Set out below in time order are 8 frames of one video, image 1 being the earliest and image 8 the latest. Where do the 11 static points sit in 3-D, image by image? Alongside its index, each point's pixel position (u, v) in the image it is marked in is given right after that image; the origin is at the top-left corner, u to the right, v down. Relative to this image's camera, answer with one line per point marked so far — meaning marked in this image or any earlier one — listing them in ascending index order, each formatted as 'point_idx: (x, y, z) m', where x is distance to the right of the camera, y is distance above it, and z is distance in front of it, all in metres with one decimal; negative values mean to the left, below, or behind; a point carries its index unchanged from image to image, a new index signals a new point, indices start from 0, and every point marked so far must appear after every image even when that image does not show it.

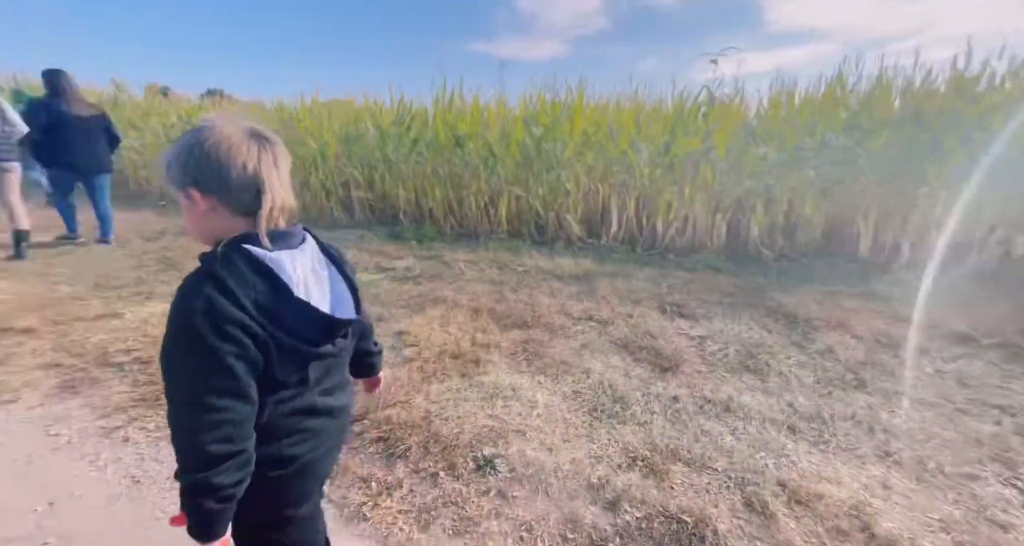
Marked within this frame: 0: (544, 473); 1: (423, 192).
0: (+0.1, -0.9, +1.7) m
1: (-1.6, +1.5, +7.4) m
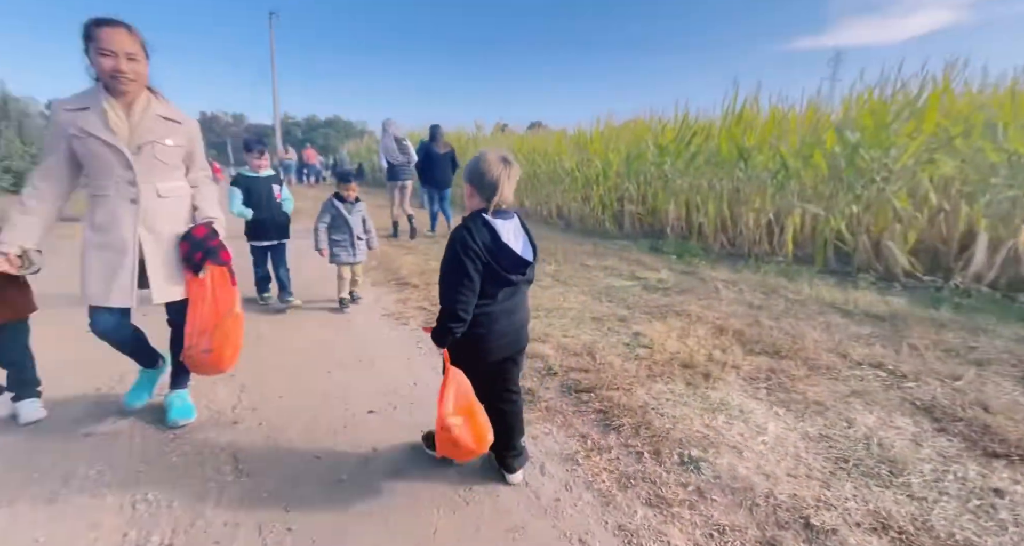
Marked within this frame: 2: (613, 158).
0: (+1.0, -0.9, +1.6) m
1: (+3.4, +1.2, +7.2) m
2: (+2.3, +2.6, +8.9) m
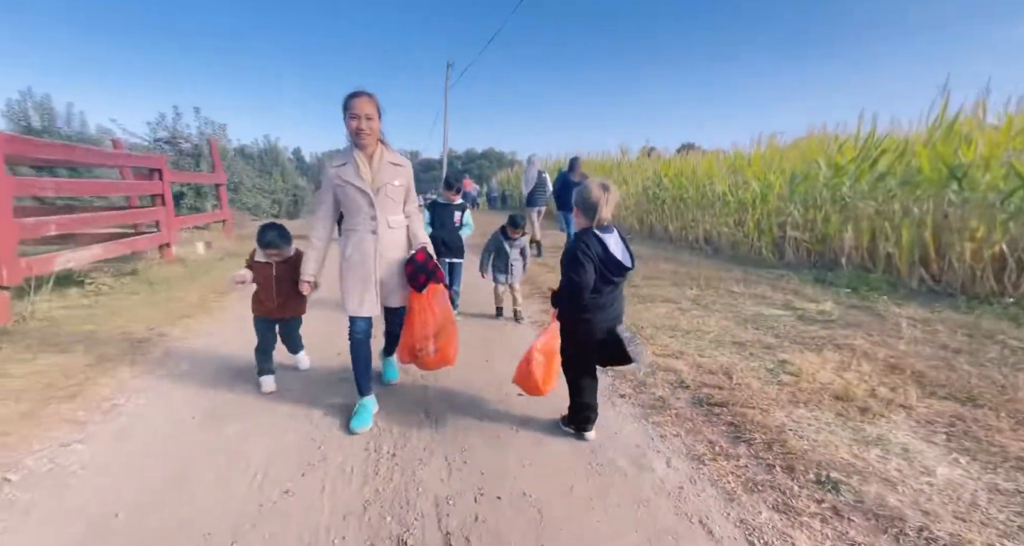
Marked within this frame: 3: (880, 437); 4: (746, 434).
0: (+1.6, -1.0, +1.6) m
1: (+5.8, +0.6, +6.1) m
2: (+5.5, +1.9, +8.1) m
3: (+2.0, -0.9, +2.1) m
4: (+1.3, -0.9, +2.2) m
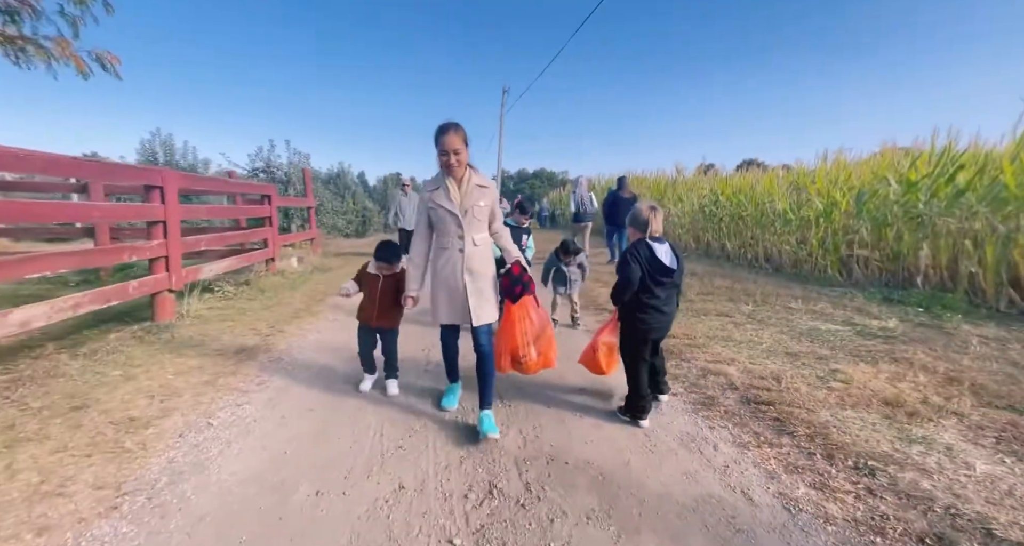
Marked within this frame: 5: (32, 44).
0: (+1.9, -1.0, +1.8) m
1: (+6.7, +0.3, +5.8) m
2: (+6.7, +1.6, +7.9) m
3: (+2.4, -0.9, +2.2) m
4: (+1.7, -1.0, +2.4) m
5: (-5.6, +2.6, +4.5) m
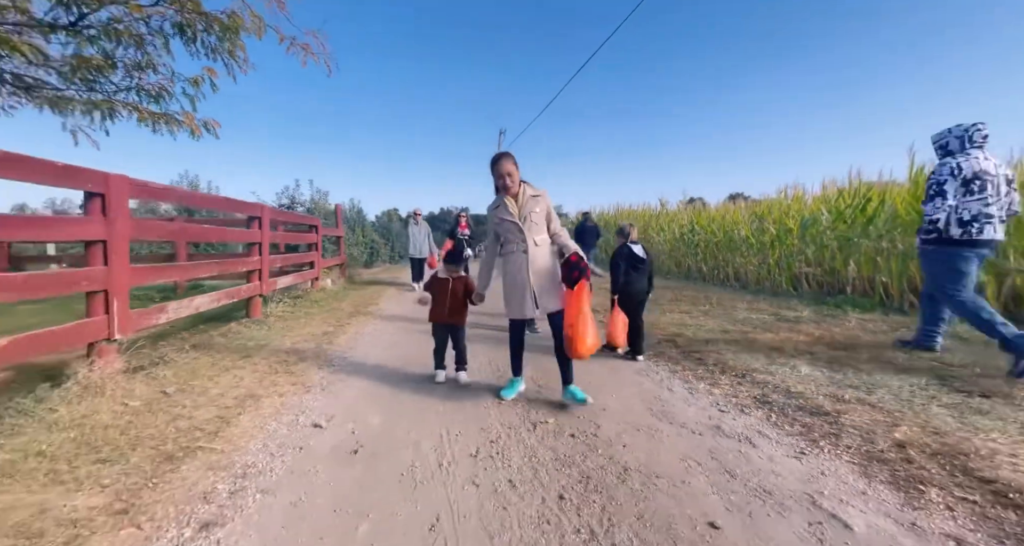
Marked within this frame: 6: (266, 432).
0: (+2.1, -0.9, +3.2) m
1: (+6.9, +0.1, +7.3) m
2: (+6.8, +1.2, +9.5) m
3: (+2.6, -0.8, +3.6) m
4: (+1.9, -0.9, +3.8) m
5: (-5.5, +2.5, +6.1) m
6: (-1.6, -1.0, +2.4) m
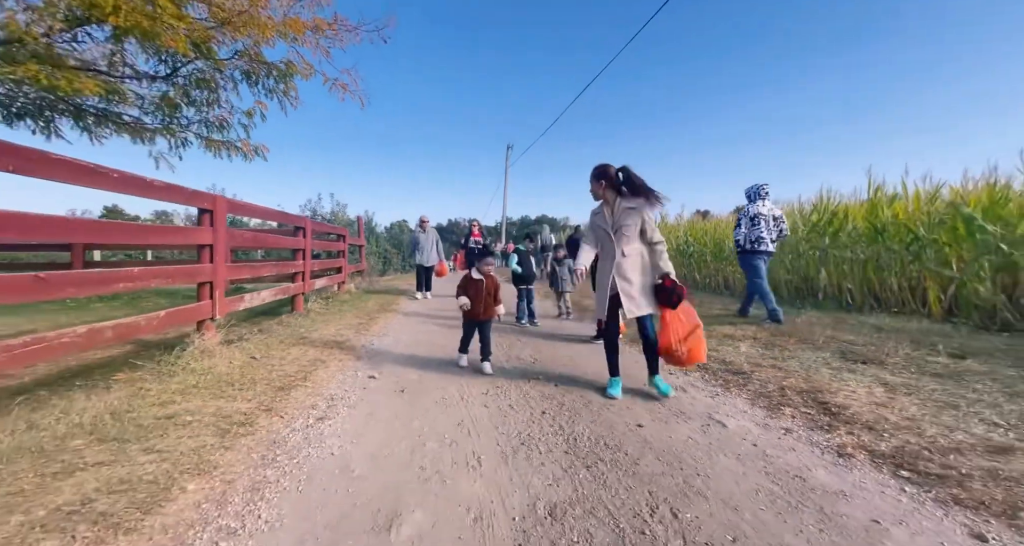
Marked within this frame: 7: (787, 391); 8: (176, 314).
0: (+2.1, -0.9, +4.1) m
1: (+7.0, 0.0, +8.2) m
2: (+6.9, +1.0, +10.4) m
3: (+2.6, -0.8, +4.6) m
4: (+1.9, -0.9, +4.7) m
5: (-5.4, +2.4, +7.3) m
6: (-1.5, -1.0, +3.4) m
7: (+2.1, -0.9, +3.0) m
8: (-3.2, -0.4, +3.7) m
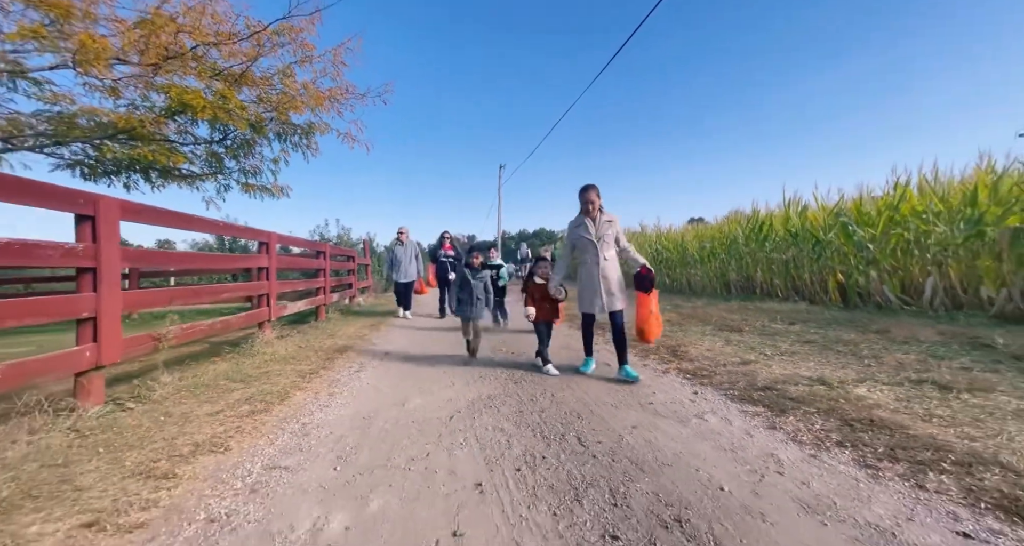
0: (+1.7, -0.9, +5.6) m
1: (+6.6, 0.0, +9.8) m
2: (+6.5, +0.9, +12.0) m
3: (+2.2, -0.9, +6.1) m
4: (+1.6, -0.9, +6.3) m
5: (-5.9, +2.0, +9.0) m
6: (-1.9, -1.1, +5.0) m
7: (+1.8, -0.9, +4.5) m
8: (-3.5, -0.6, +5.2) m
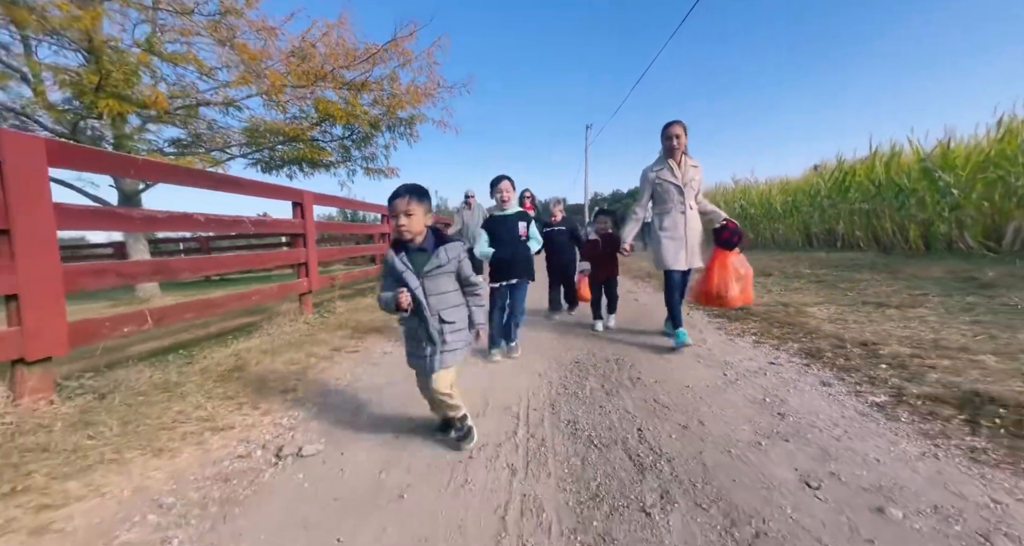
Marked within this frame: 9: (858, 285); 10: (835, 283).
0: (+2.7, -0.1, +6.5) m
1: (+8.4, +1.2, +9.3) m
2: (+8.8, +2.3, +11.4) m
3: (+3.3, 0.0, +6.8) m
4: (+2.7, -0.1, +7.2) m
5: (-4.0, +3.0, +11.2) m
6: (-1.0, -0.4, +6.7) m
7: (+2.5, -0.2, +5.4) m
8: (-2.5, +0.1, +7.3) m
9: (+3.7, -0.1, +4.1) m
10: (+3.7, -0.1, +4.4) m
